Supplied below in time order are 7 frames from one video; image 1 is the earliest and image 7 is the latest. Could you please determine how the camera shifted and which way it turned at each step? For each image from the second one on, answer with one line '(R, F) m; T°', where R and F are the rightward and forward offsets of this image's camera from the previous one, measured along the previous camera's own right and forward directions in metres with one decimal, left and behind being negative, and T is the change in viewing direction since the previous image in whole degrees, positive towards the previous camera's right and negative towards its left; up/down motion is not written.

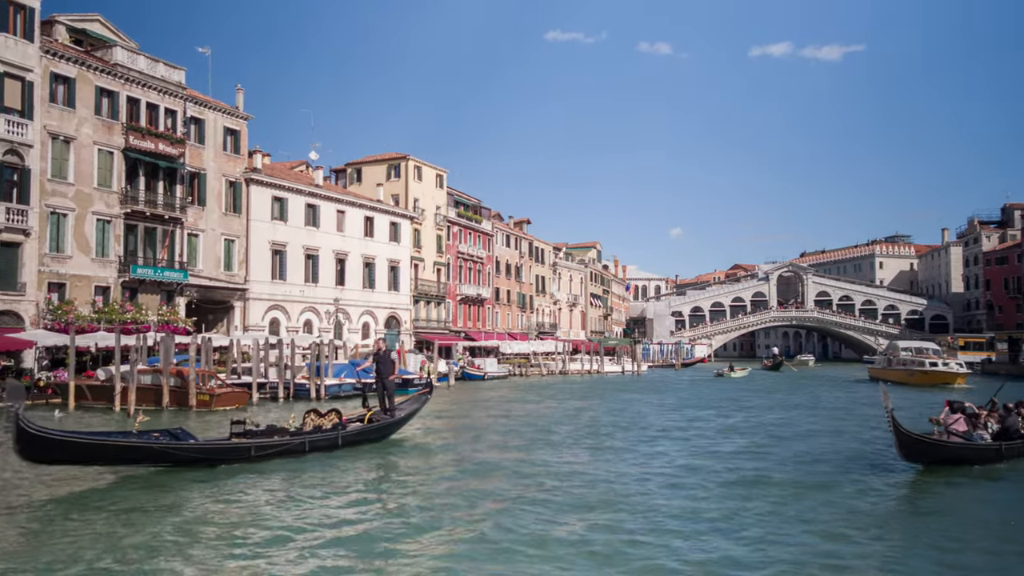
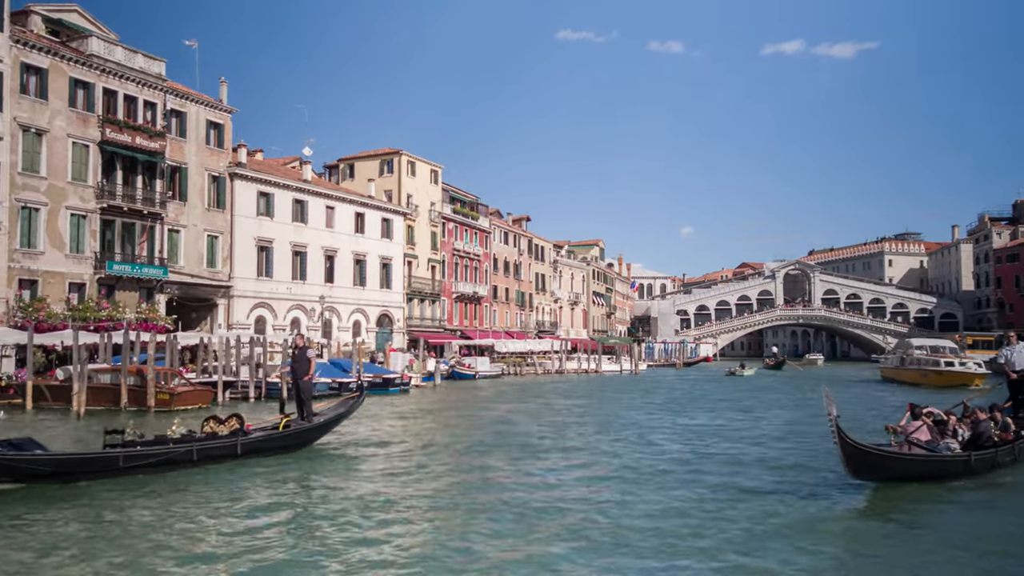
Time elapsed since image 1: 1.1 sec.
(+0.9, +1.1) m; -1°
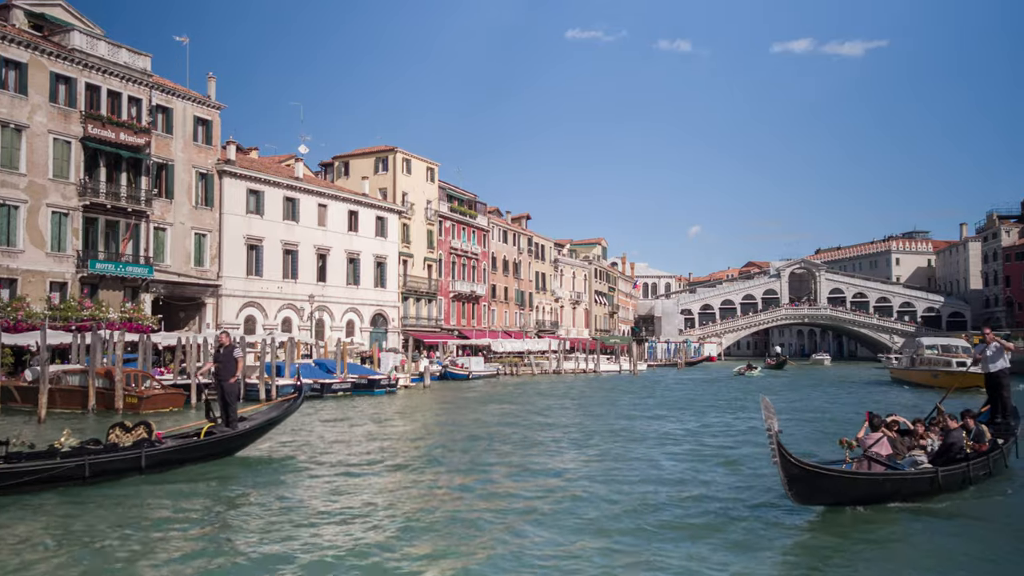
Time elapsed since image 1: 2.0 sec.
(+0.7, +0.8) m; -1°
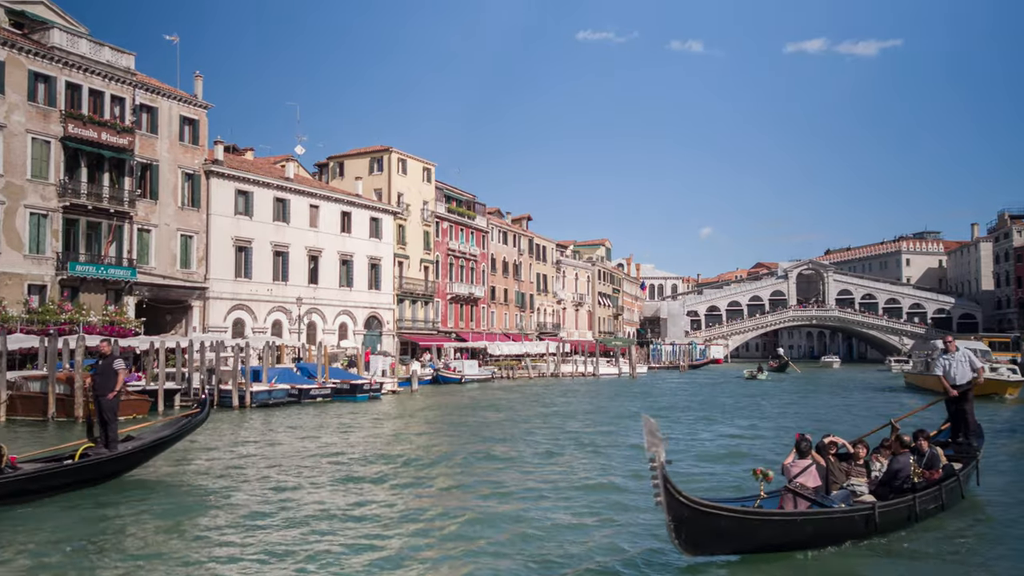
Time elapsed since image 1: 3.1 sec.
(+0.8, +0.9) m; -1°
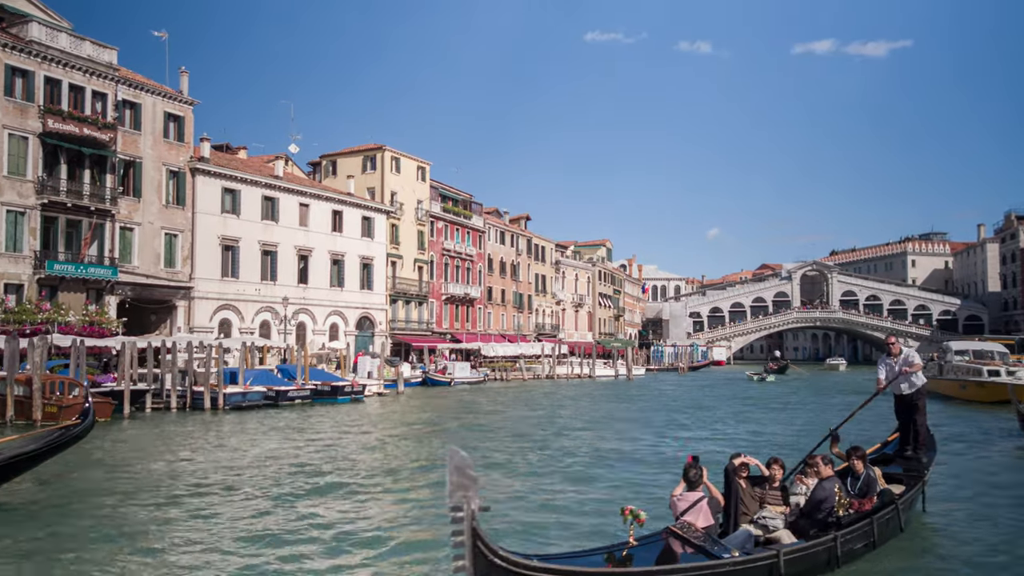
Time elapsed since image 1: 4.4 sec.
(+0.7, +0.8) m; 0°
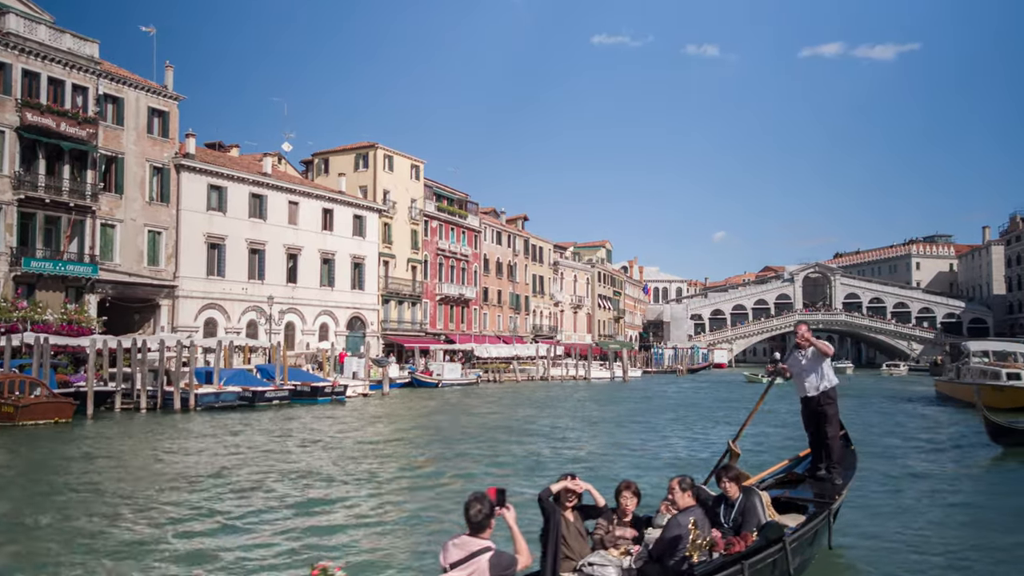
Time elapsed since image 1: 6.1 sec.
(+0.6, +0.8) m; 0°
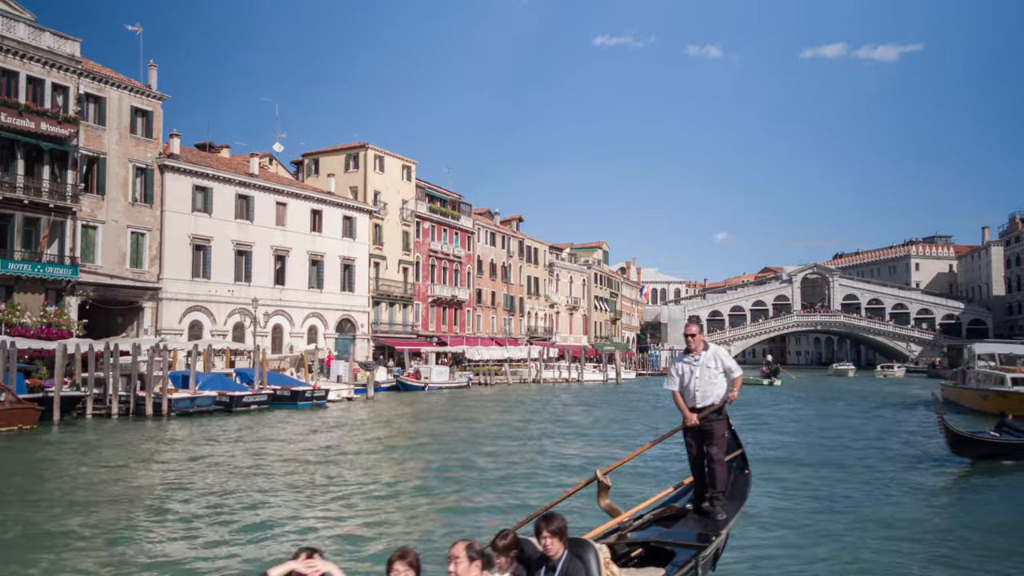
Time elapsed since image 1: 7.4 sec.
(+0.5, +0.6) m; 0°
